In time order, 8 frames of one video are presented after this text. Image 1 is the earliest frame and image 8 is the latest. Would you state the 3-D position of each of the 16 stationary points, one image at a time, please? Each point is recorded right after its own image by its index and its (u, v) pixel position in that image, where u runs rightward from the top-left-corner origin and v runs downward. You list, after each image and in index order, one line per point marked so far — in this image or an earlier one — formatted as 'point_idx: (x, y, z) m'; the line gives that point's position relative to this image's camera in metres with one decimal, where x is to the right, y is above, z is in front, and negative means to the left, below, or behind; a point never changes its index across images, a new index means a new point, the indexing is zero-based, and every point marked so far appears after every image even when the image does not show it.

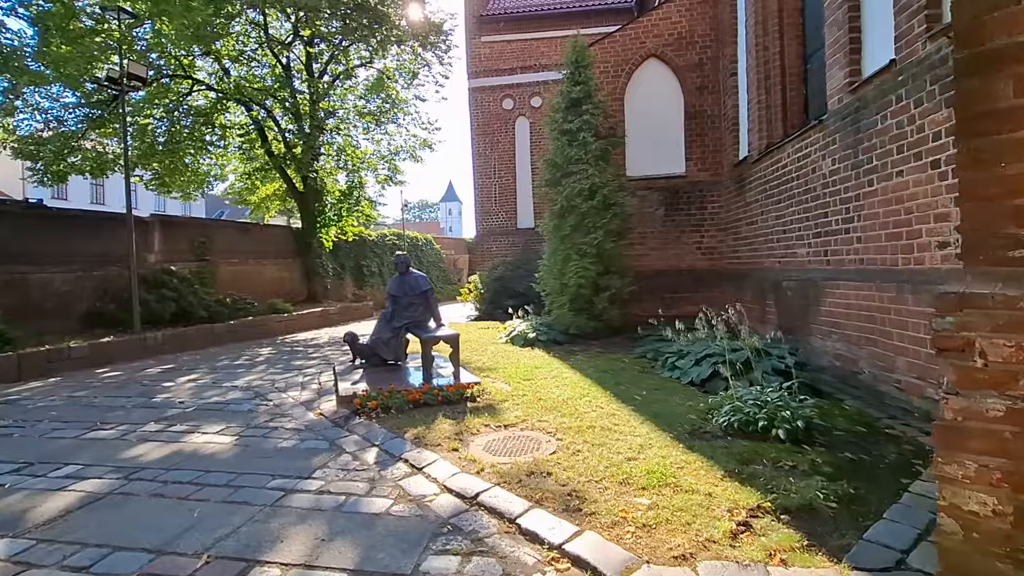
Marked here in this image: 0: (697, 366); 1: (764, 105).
0: (+1.9, -0.8, +5.1) m
1: (+3.7, +2.6, +7.3) m
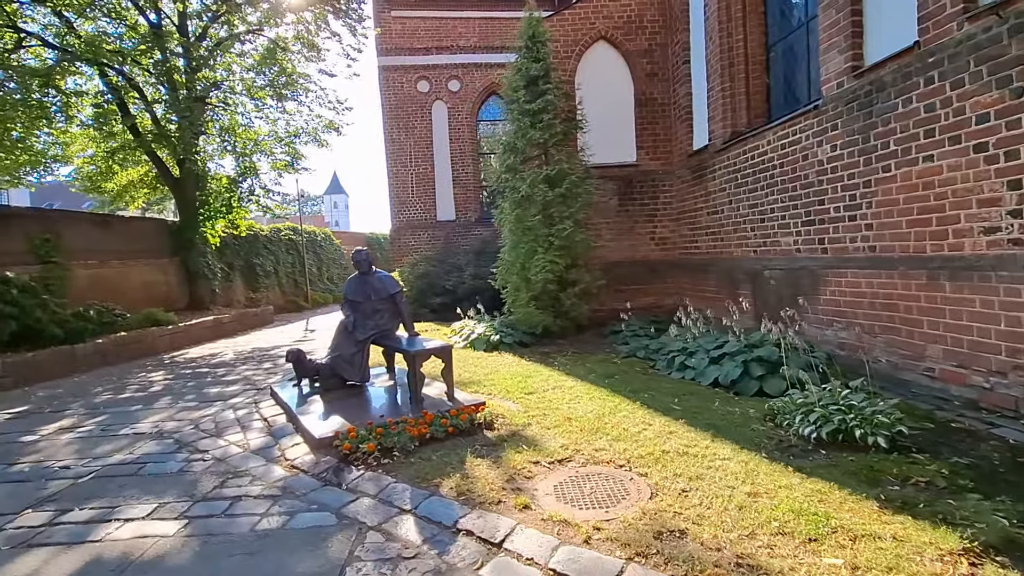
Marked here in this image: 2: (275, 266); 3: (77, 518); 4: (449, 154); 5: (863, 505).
0: (+1.9, -0.7, +4.7) m
1: (+3.1, +2.8, +7.2) m
2: (-7.9, +0.7, +16.8) m
3: (-2.4, -1.3, +2.7) m
4: (-1.9, +4.1, +15.3) m
5: (+1.7, -1.0, +2.4) m
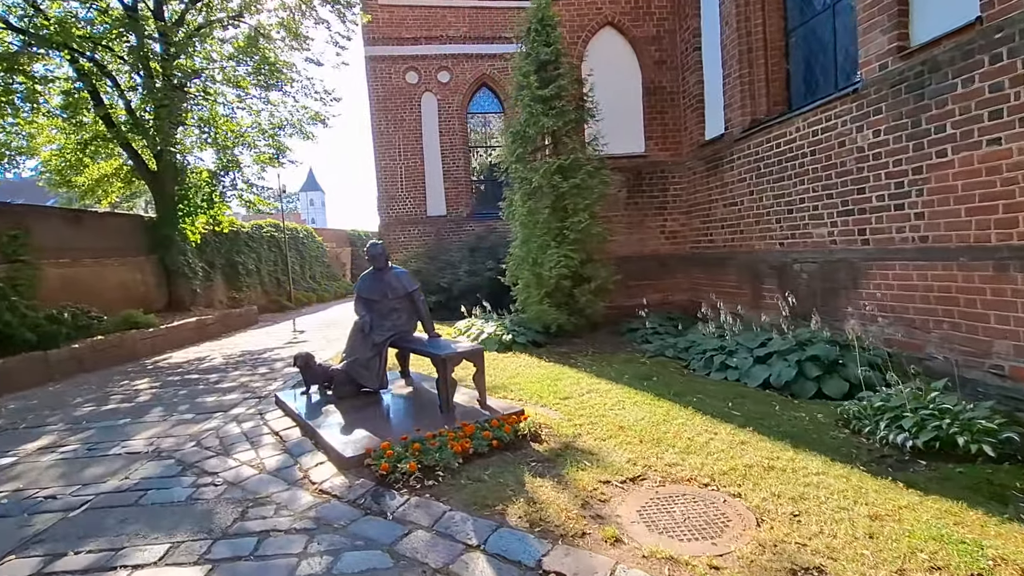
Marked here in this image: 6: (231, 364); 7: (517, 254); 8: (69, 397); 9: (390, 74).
0: (+2.2, -0.7, +4.4) m
1: (+3.2, +2.9, +6.9) m
2: (-8.1, +0.7, +16.1) m
3: (-2.0, -1.3, +2.3) m
4: (-2.1, +4.1, +14.8) m
5: (+2.1, -1.0, +2.1) m
6: (-4.0, -1.1, +7.2) m
7: (+0.1, +0.5, +7.3) m
8: (-4.9, -1.2, +5.6) m
9: (-3.5, +6.1, +14.5) m
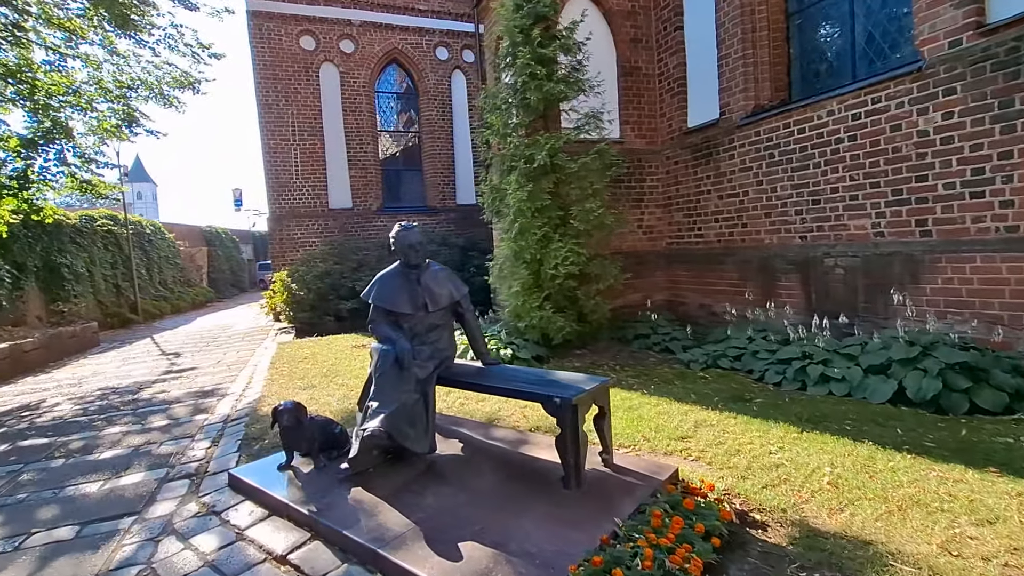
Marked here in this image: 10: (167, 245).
0: (+2.8, -0.7, +3.8) m
1: (+3.0, +2.9, +6.4) m
2: (-10.2, +0.5, +12.3) m
3: (-0.7, -1.3, +0.6) m
4: (-4.2, +4.0, +12.7) m
5: (+3.2, -1.0, +1.5) m
6: (-3.9, -1.2, +4.8) m
7: (-0.1, +0.5, +5.9) m
8: (-4.4, -1.3, +3.0) m
9: (-5.5, +6.0, +12.0) m
10: (-11.5, +1.4, +16.9) m
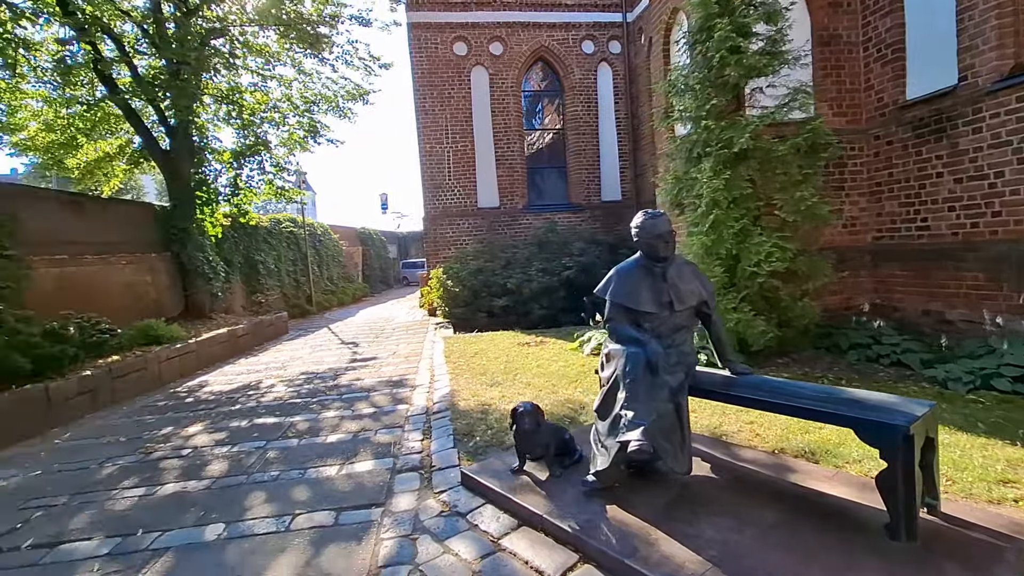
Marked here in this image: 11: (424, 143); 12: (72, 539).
0: (+4.2, -0.7, +2.7) m
1: (+5.1, +2.9, +5.2) m
2: (-6.5, +0.7, +14.0) m
3: (+0.1, -1.3, +0.4) m
4: (-0.5, +4.1, +12.9) m
5: (+4.1, -1.0, +0.3) m
6: (-2.1, -1.1, +5.2) m
7: (+2.0, +0.5, +5.4) m
8: (-3.0, -1.2, +3.6) m
9: (-1.8, +6.1, +12.5) m
10: (-6.6, +1.6, +18.7) m
11: (-2.2, +3.7, +12.6) m
12: (-2.2, -1.2, +2.5) m
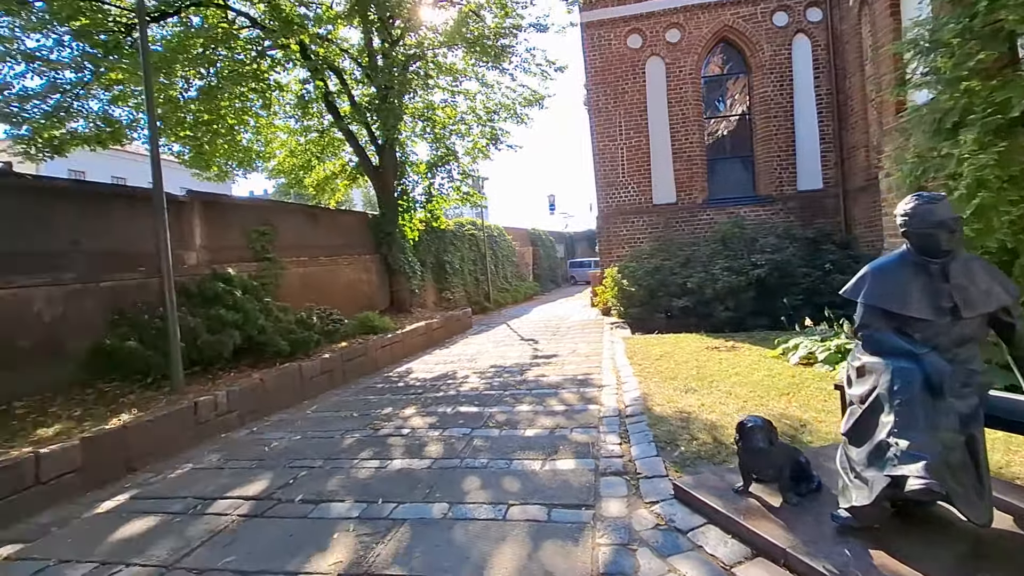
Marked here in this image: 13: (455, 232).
0: (+5.1, -0.7, +1.1) m
1: (+6.8, +2.8, +3.2) m
2: (-1.5, +0.7, +15.2) m
3: (+0.4, -1.3, +0.2) m
4: (+3.9, +4.1, +12.3) m
5: (+4.3, -1.0, -1.1) m
6: (-0.1, -1.1, +5.4) m
7: (+3.8, +0.5, +4.4) m
8: (-1.4, -1.2, +4.2) m
9: (+2.5, +6.1, +12.3) m
10: (-0.1, +1.7, +19.7) m
11: (+2.2, +3.7, +12.5) m
12: (-1.1, -1.2, +2.9) m
13: (-1.7, +1.7, +15.1) m
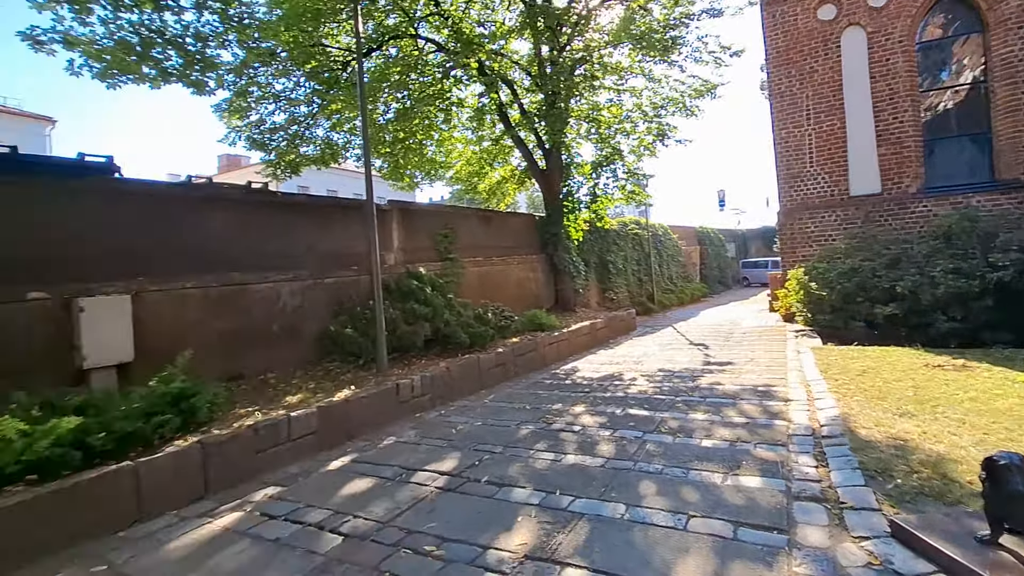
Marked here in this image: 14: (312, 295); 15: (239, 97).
0: (+5.3, -0.8, -0.5) m
1: (+7.6, +2.7, +1.0) m
2: (+3.4, +0.7, +14.9) m
3: (+0.6, -1.3, +0.1) m
4: (+7.7, +4.0, +10.5) m
5: (+3.8, -1.1, -2.3) m
6: (+1.7, -1.1, +5.3) m
7: (+5.1, +0.4, +3.0) m
8: (0.0, -1.2, +4.5) m
9: (+6.4, +6.0, +11.0) m
10: (+6.0, +1.6, +18.8) m
11: (+6.1, +3.6, +11.3) m
12: (0.0, -1.2, +3.1) m
13: (+3.1, +1.7, +15.0) m
14: (-2.2, -0.1, +5.7) m
15: (-4.6, +3.2, +8.4) m
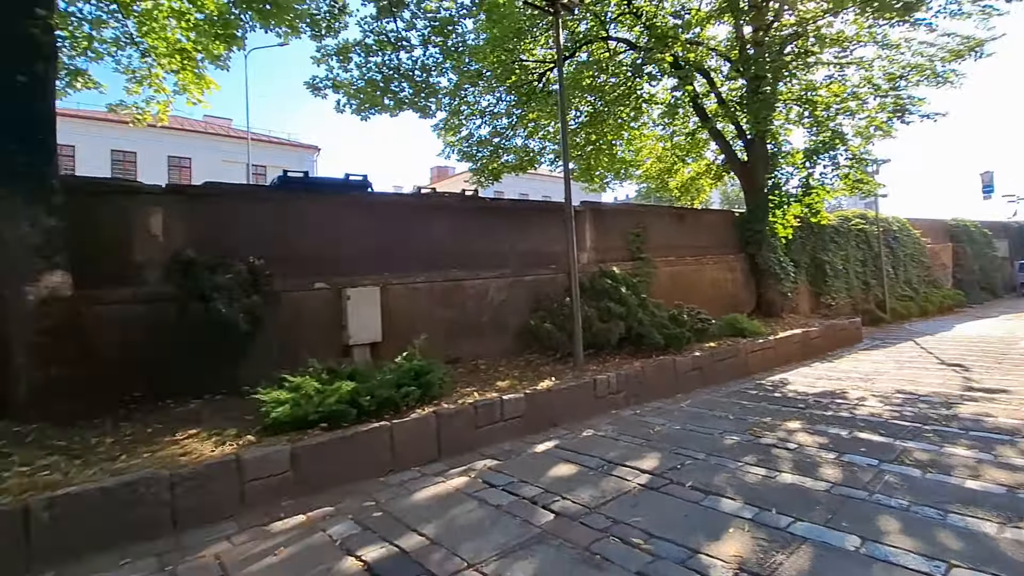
0: (+4.9, -0.9, -2.2) m
1: (+7.7, +2.5, -1.7) m
2: (+8.5, +0.6, +12.9) m
3: (+0.7, -1.3, -0.1) m
4: (+11.1, +3.8, +7.2) m
5: (+2.9, -1.2, -3.5) m
6: (+3.5, -1.2, +4.4) m
7: (+6.0, +0.2, +1.1) m
8: (+1.7, -1.2, +4.2) m
9: (+10.1, +5.8, +8.1) m
10: (+12.4, +1.4, +15.6) m
11: (+9.9, +3.4, +8.5) m
12: (+1.2, -1.2, +3.0) m
13: (+8.4, +1.6, +13.0) m
14: (0.0, 0.0, +6.1) m
15: (-1.1, +3.3, +9.5) m
